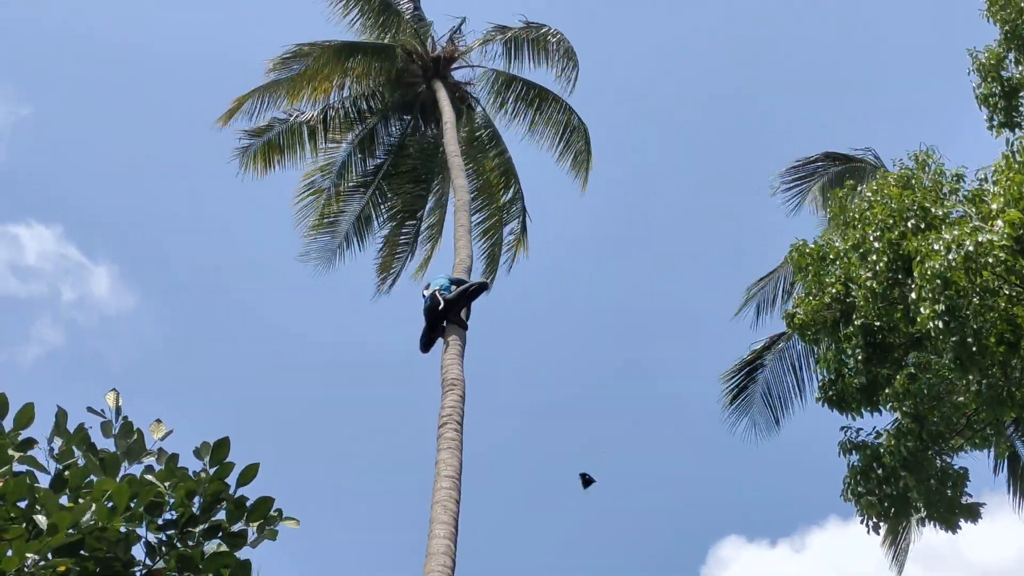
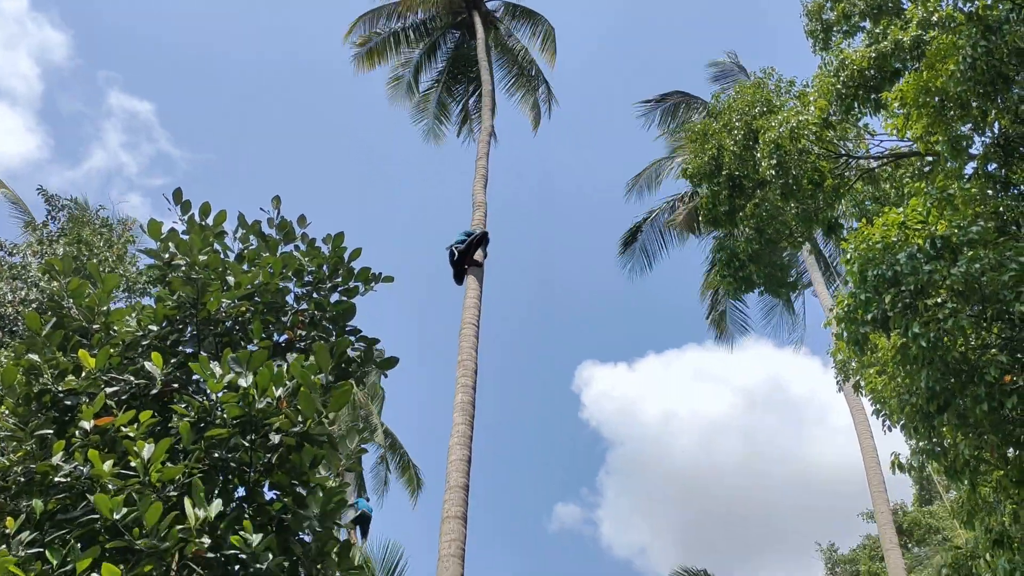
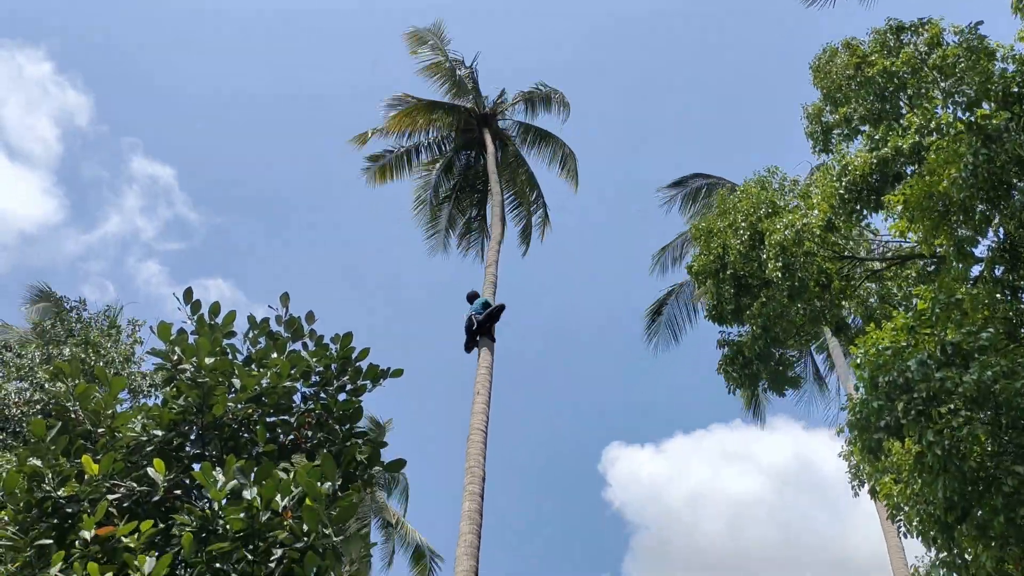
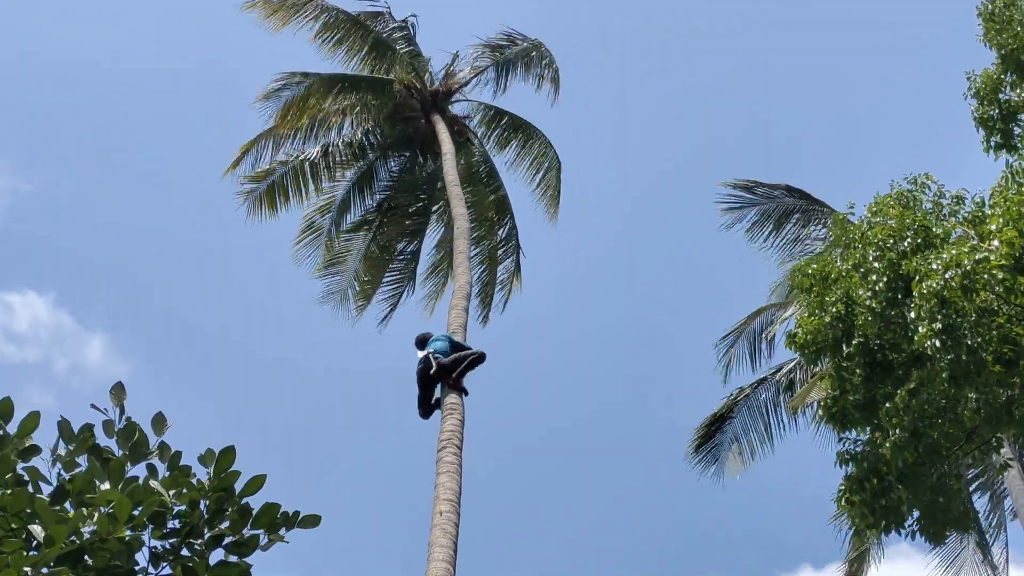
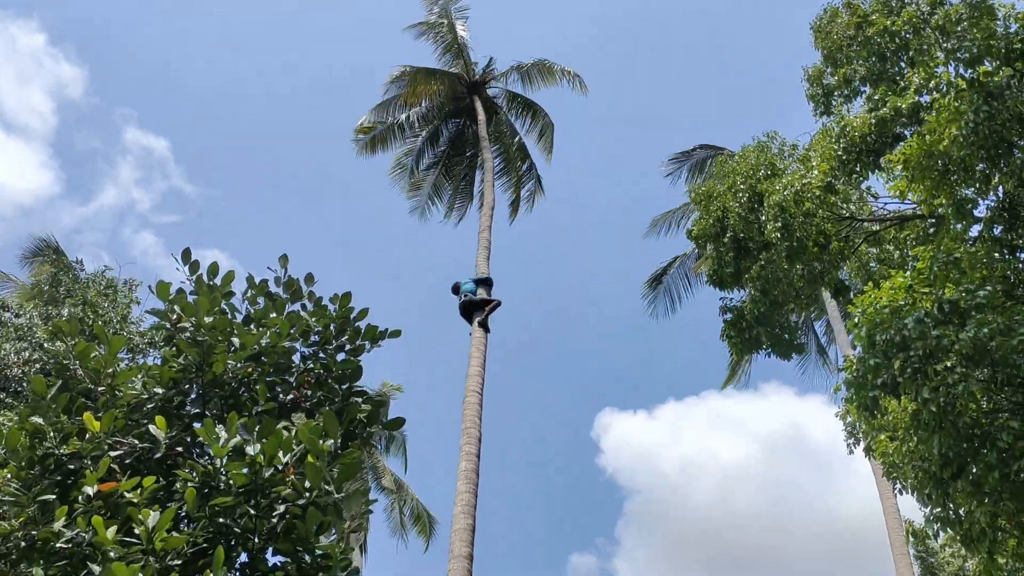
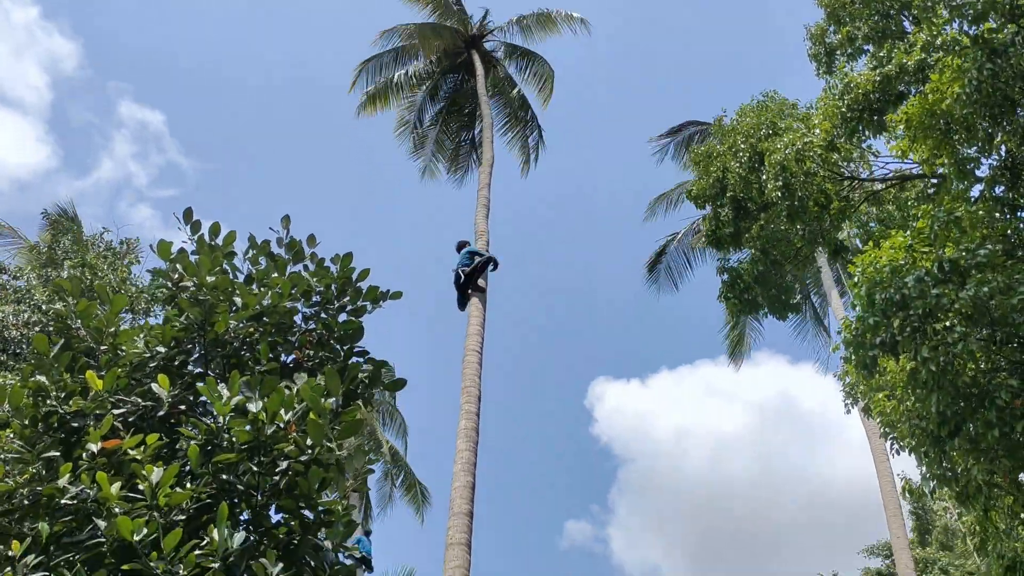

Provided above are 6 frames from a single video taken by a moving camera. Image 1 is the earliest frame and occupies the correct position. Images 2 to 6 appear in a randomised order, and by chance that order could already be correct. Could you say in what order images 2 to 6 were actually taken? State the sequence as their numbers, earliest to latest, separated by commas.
4, 3, 5, 6, 2
